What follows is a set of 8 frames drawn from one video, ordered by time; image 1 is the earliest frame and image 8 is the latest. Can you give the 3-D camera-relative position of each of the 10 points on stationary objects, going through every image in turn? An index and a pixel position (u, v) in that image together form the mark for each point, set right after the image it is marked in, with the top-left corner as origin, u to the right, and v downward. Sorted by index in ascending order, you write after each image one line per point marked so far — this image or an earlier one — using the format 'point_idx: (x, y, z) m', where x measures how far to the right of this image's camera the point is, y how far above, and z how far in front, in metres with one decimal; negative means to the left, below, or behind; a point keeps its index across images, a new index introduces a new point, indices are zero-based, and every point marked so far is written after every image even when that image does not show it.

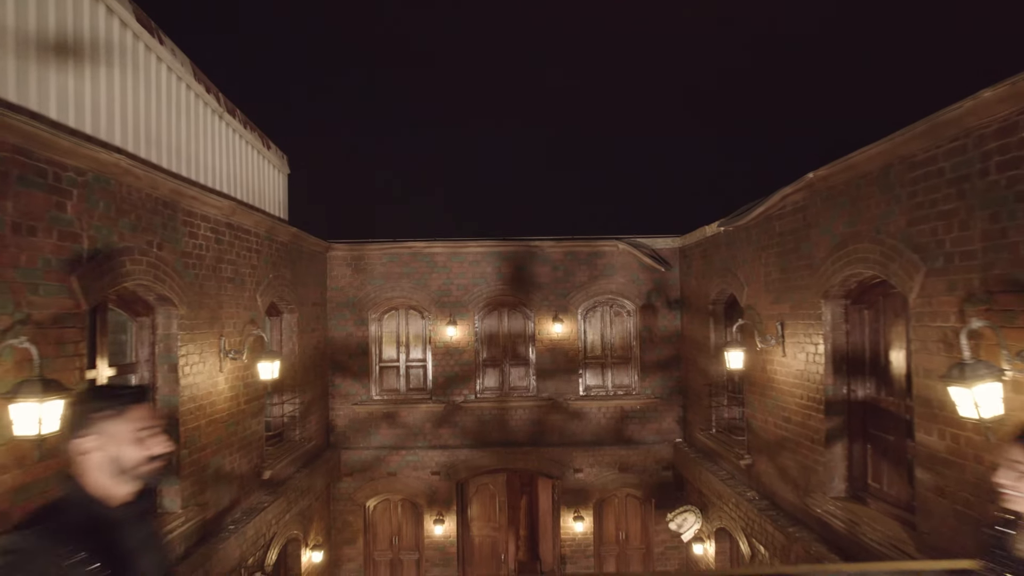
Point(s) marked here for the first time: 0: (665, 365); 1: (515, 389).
0: (+2.9, -1.5, +9.6) m
1: (+0.1, -1.9, +9.6) m
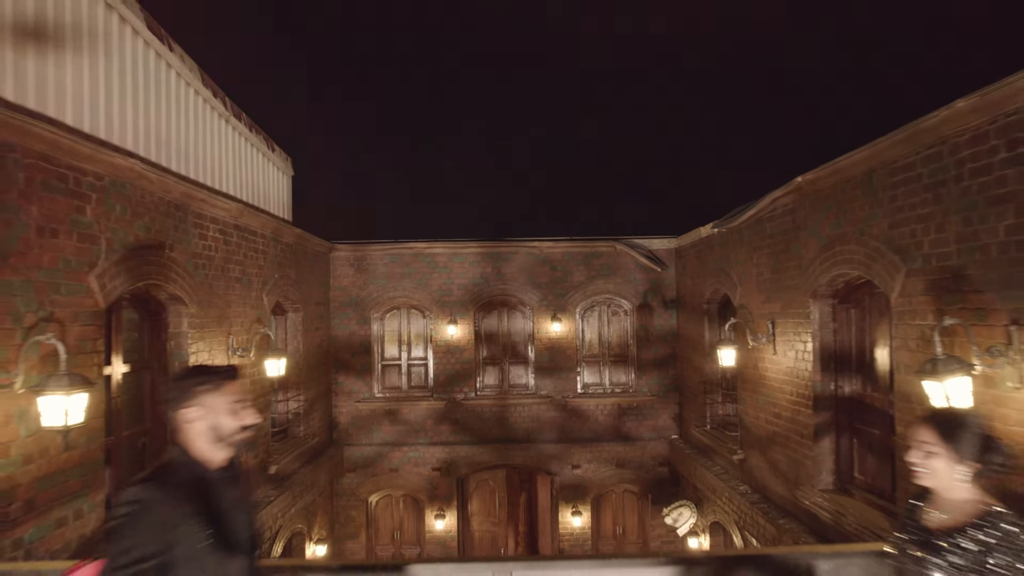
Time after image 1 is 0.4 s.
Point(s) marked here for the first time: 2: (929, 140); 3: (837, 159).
0: (+2.9, -1.5, +9.8) m
1: (0.0, -1.9, +9.8) m
2: (+3.2, +1.1, +3.9) m
3: (+3.1, +1.2, +4.8) m
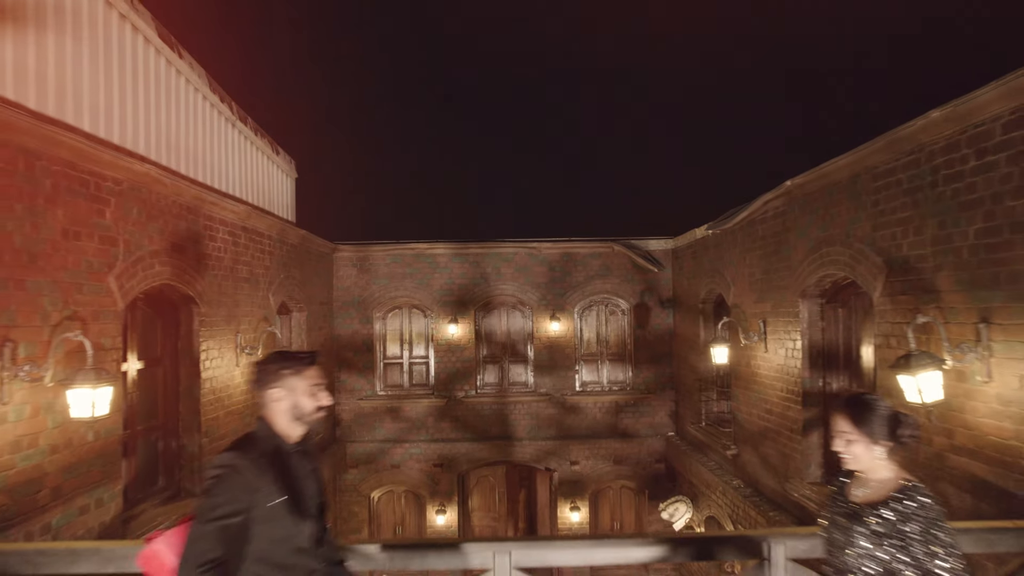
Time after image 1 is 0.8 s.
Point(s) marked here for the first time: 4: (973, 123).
0: (+2.9, -1.5, +10.0) m
1: (0.0, -1.9, +10.0) m
2: (+3.2, +1.1, +4.1) m
3: (+3.1, +1.2, +5.0) m
4: (+3.2, +1.2, +3.5) m
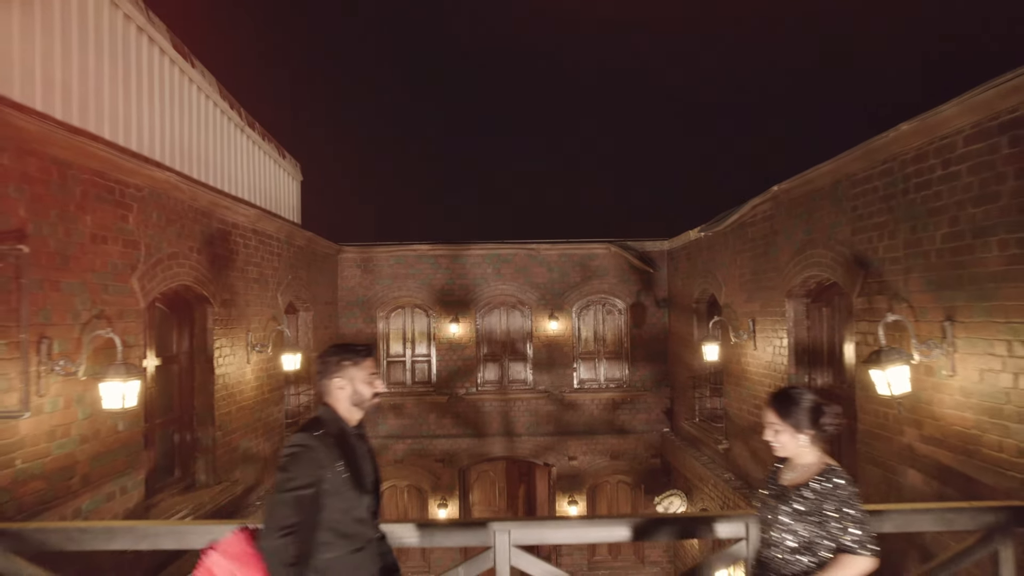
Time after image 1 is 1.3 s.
0: (+2.9, -1.5, +10.3) m
1: (0.0, -1.9, +10.3) m
2: (+3.2, +1.1, +4.4) m
3: (+3.1, +1.2, +5.3) m
4: (+3.2, +1.1, +3.8) m
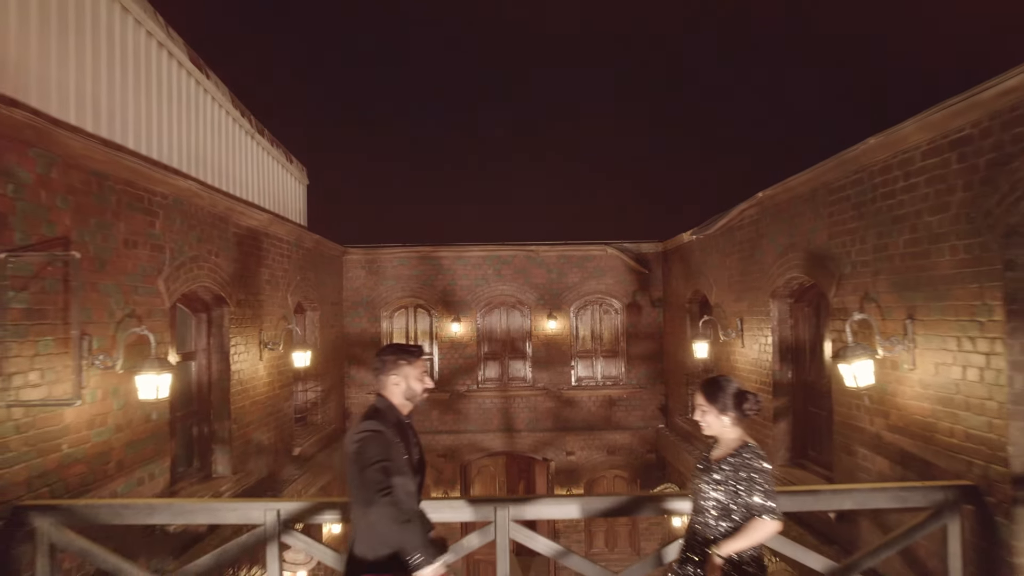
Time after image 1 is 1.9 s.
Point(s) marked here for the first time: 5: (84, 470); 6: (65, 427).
0: (+2.9, -1.5, +10.6) m
1: (0.0, -1.9, +10.7) m
2: (+3.2, +1.1, +4.7) m
3: (+3.1, +1.2, +5.6) m
4: (+3.2, +1.1, +4.1) m
5: (-3.4, -1.4, +4.0) m
6: (-3.4, -1.1, +3.8) m
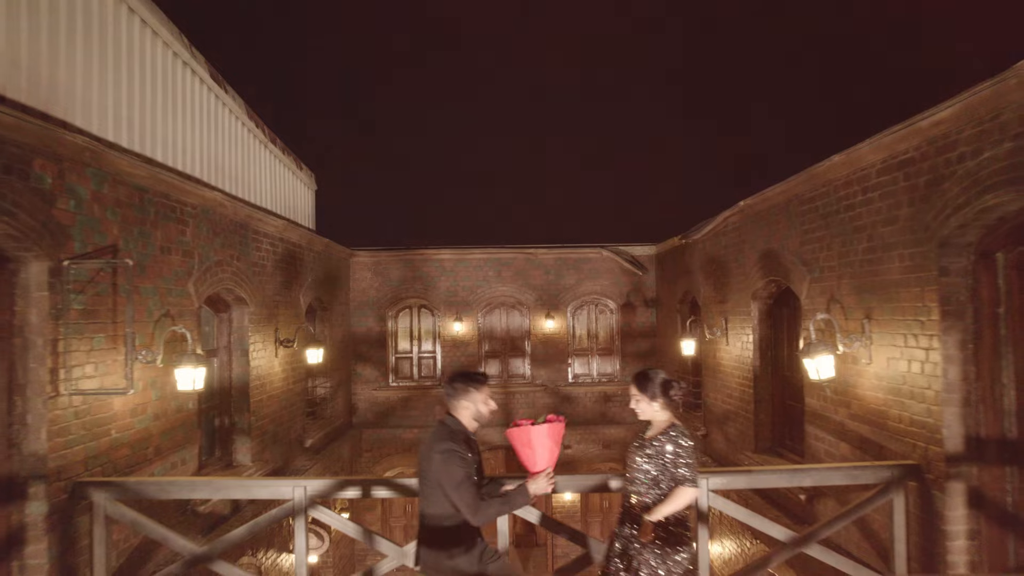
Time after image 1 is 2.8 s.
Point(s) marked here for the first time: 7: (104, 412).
0: (+2.9, -1.5, +11.1) m
1: (0.0, -2.0, +11.1) m
2: (+3.2, +1.1, +5.2) m
3: (+3.1, +1.2, +6.1) m
4: (+3.2, +1.1, +4.6) m
5: (-3.4, -1.5, +4.5) m
6: (-3.4, -1.1, +4.3) m
7: (-3.4, -1.0, +4.2) m
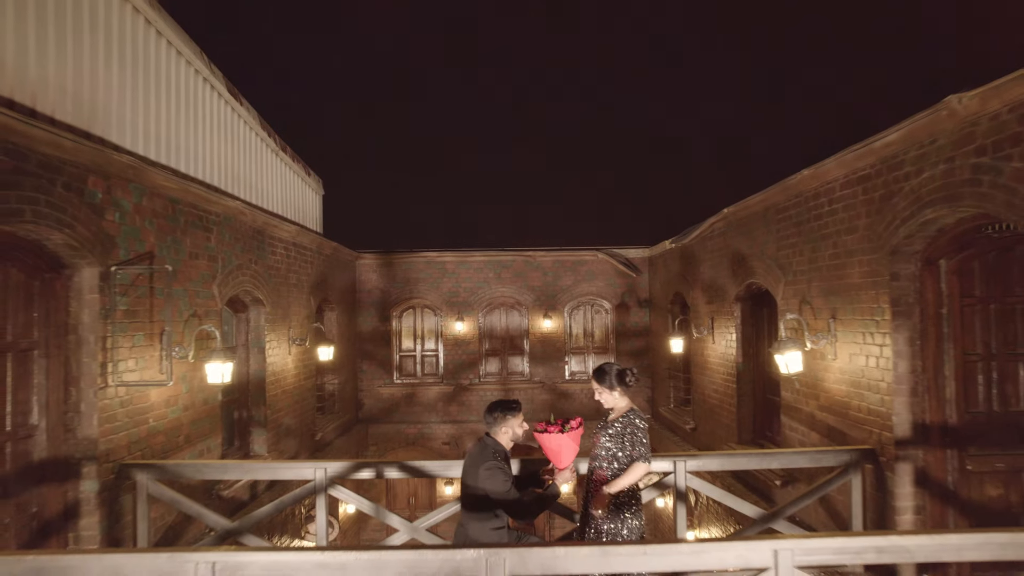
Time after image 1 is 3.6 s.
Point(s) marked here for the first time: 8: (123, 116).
0: (+2.9, -1.5, +11.6) m
1: (0.0, -2.0, +11.6) m
2: (+3.2, +1.1, +5.7) m
3: (+3.1, +1.2, +6.6) m
4: (+3.2, +1.1, +5.1) m
5: (-3.4, -1.5, +4.9) m
6: (-3.4, -1.1, +4.8) m
7: (-3.4, -1.1, +4.7) m
8: (-4.2, +1.9, +5.5) m
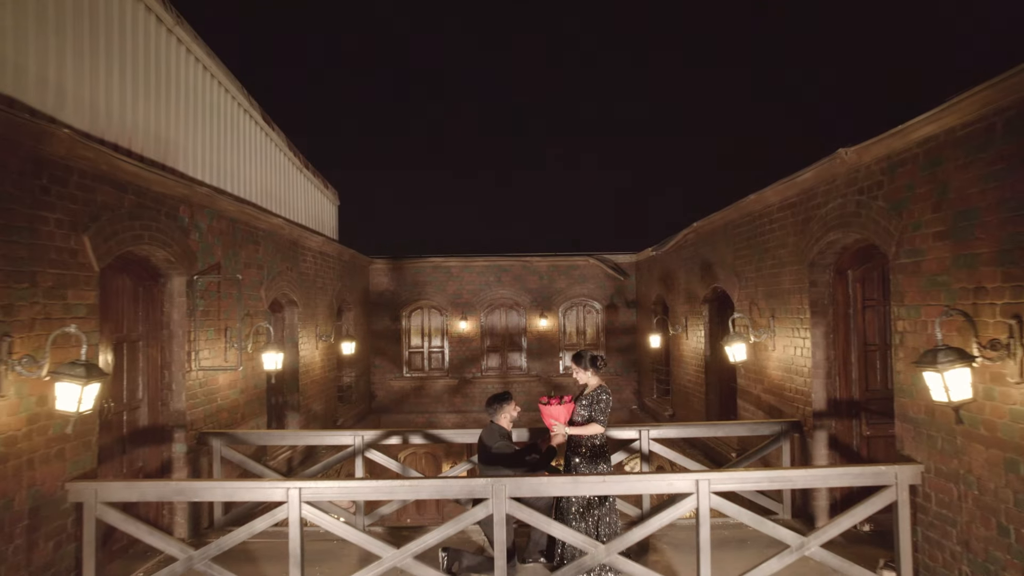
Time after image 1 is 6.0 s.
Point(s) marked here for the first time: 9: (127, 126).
0: (+2.8, -1.6, +12.7) m
1: (0.0, -2.0, +12.7) m
2: (+3.2, +1.0, +6.8) m
3: (+3.0, +1.1, +7.7) m
4: (+3.2, +1.0, +6.2) m
5: (-3.4, -1.5, +6.1) m
6: (-3.4, -1.2, +5.9) m
7: (-3.4, -1.1, +5.8) m
8: (-4.2, +1.8, +6.6) m
9: (-4.2, +1.8, +5.5) m
